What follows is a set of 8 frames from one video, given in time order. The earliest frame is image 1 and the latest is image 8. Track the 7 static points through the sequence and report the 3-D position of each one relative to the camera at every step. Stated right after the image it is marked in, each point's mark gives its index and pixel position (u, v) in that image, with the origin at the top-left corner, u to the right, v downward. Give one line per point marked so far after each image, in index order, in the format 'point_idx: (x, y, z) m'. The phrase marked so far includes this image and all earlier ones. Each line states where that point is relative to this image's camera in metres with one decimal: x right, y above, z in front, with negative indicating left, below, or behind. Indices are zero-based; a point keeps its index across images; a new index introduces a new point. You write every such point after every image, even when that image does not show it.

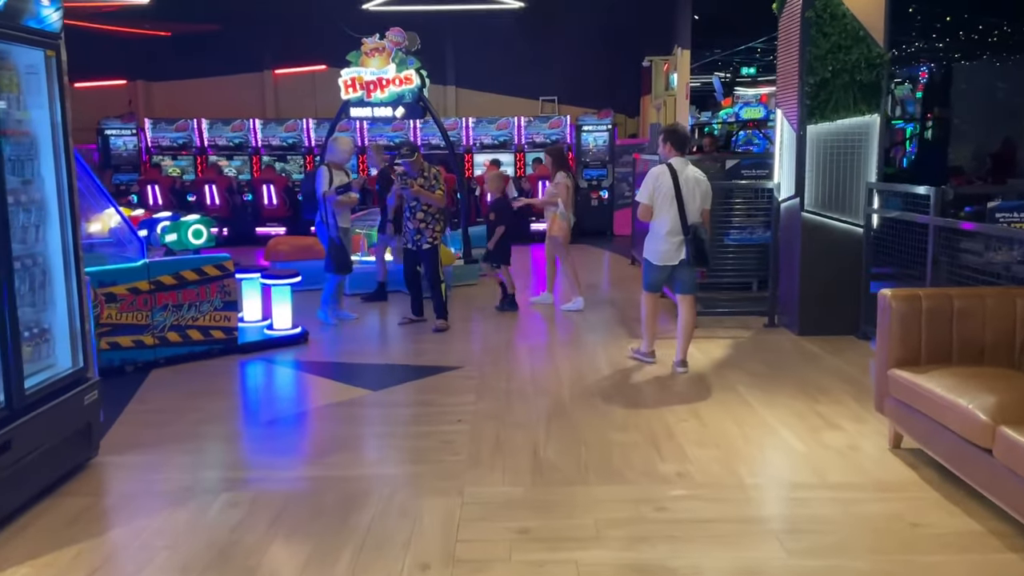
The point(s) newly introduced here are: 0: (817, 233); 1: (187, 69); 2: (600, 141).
0: (+2.2, +0.4, +6.2) m
1: (-5.3, +3.6, +13.7) m
2: (+1.3, +2.2, +12.8) m
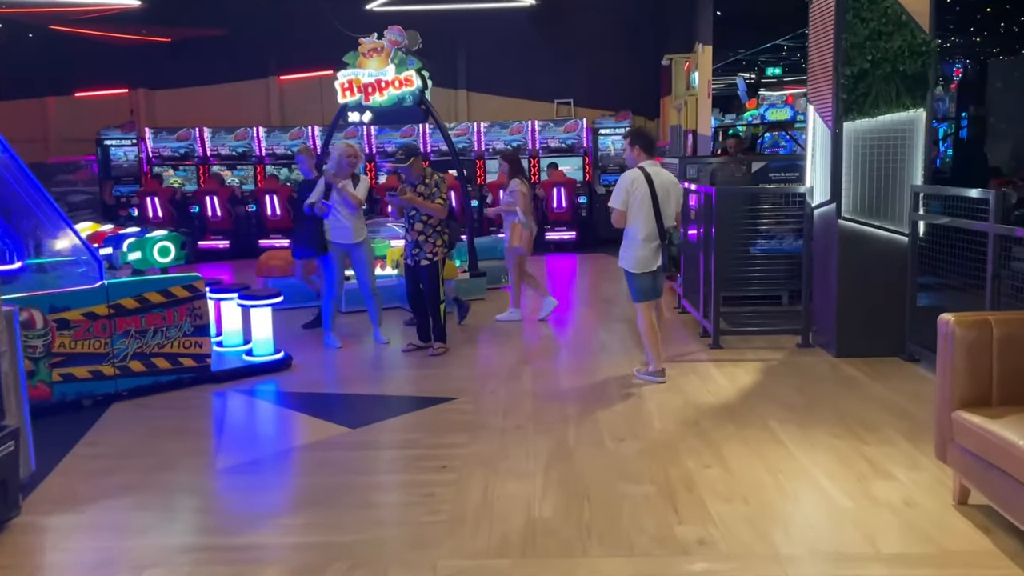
0: (+2.2, +0.3, +5.5) m
1: (-5.1, +3.3, +13.3) m
2: (+1.5, +2.1, +12.1) m
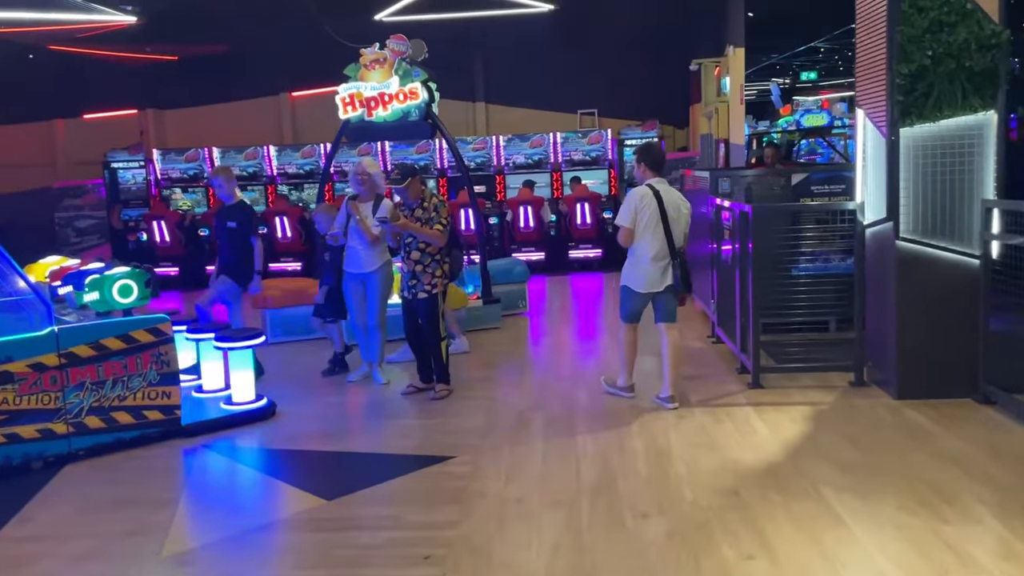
0: (+2.3, +0.1, +4.8) m
1: (-4.8, +2.9, +12.9) m
2: (+1.8, +1.8, +11.4) m
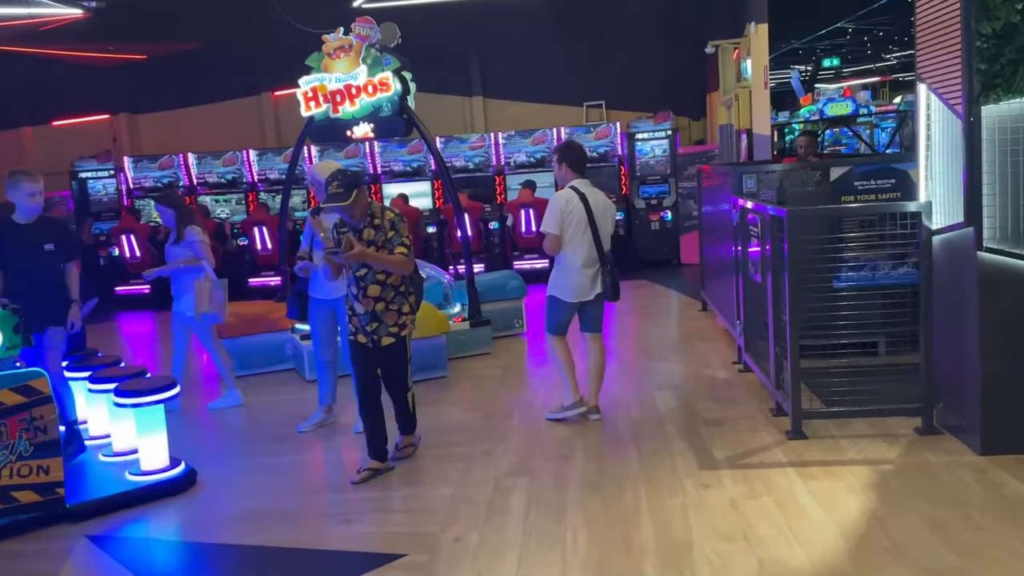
0: (+2.2, 0.0, +3.7) m
1: (-4.8, +2.7, +12.0) m
2: (+1.8, +1.7, +10.4) m
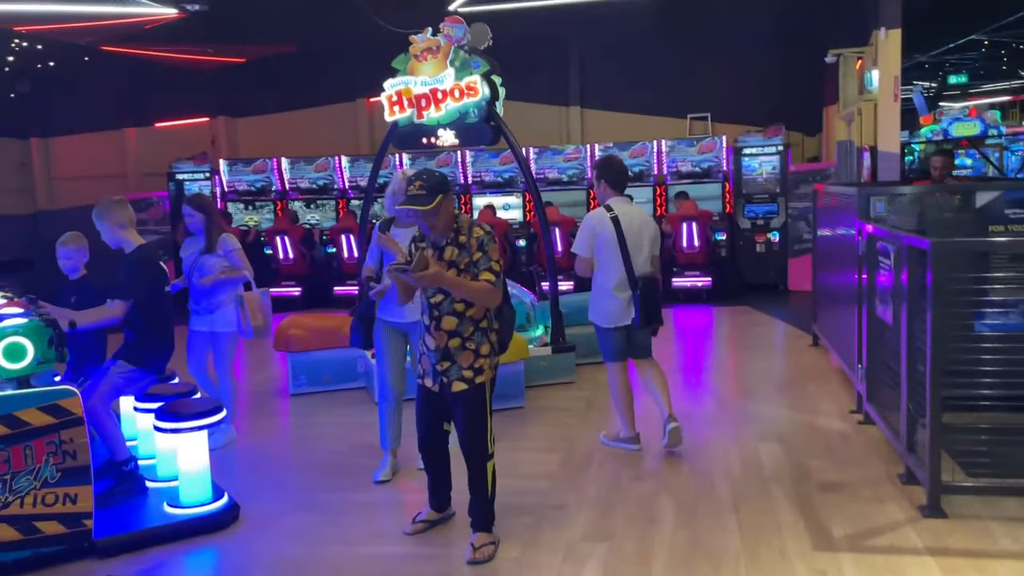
0: (+2.5, -0.2, +2.9) m
1: (-3.4, +2.6, +11.9) m
2: (+2.9, +1.4, +9.6) m
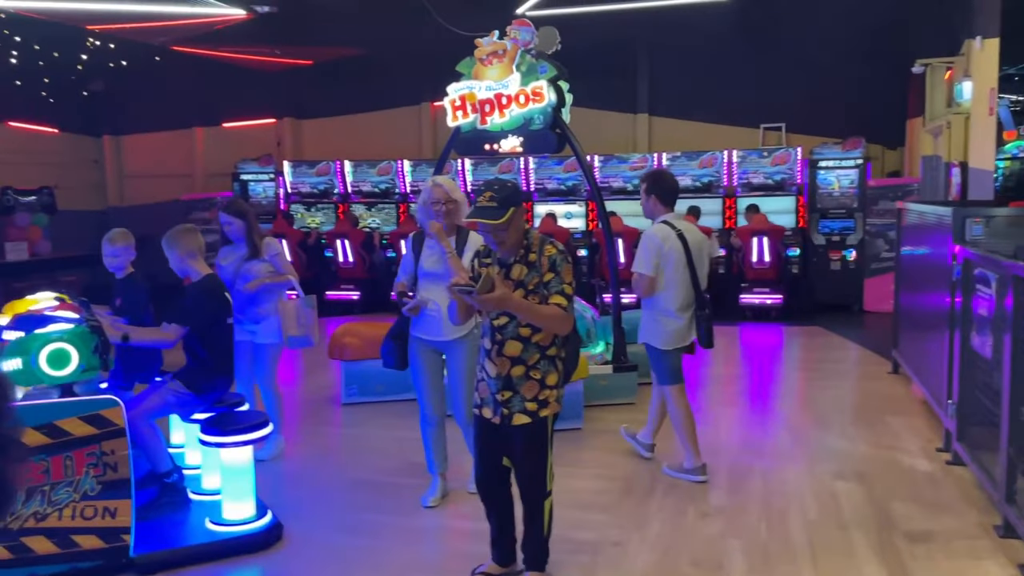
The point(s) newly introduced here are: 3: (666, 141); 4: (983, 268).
0: (+2.6, -0.4, +2.5) m
1: (-2.5, +2.6, +11.9) m
2: (+3.6, +1.2, +9.2) m
3: (+2.0, +1.9, +10.9) m
4: (+2.3, +0.1, +4.0) m
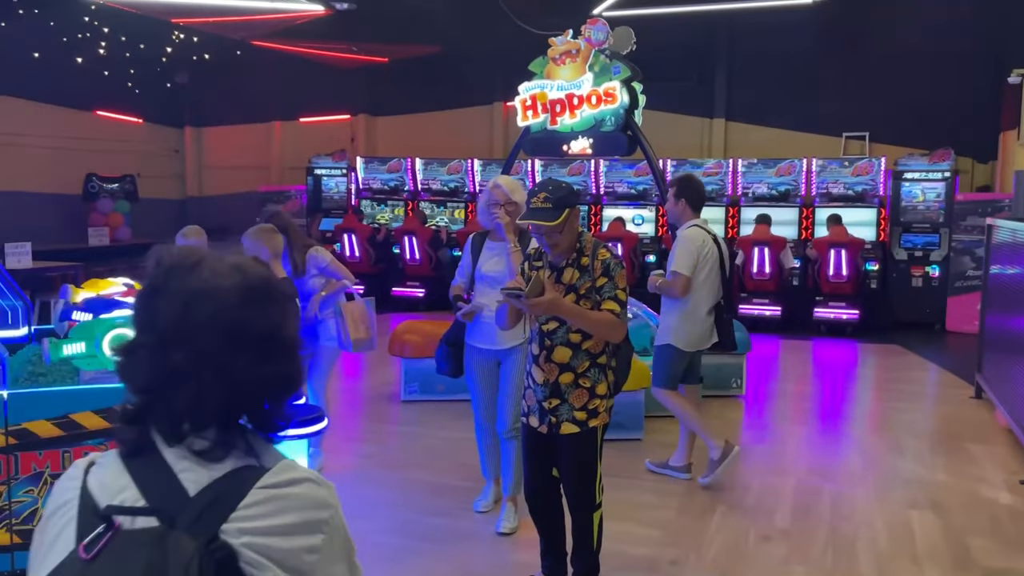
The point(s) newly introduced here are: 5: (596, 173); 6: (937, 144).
0: (+2.8, -0.5, +2.2) m
1: (-1.4, +2.6, +12.0) m
2: (+4.3, +1.0, +8.8) m
3: (+2.9, +1.8, +10.6) m
4: (+2.5, 0.0, +3.8) m
5: (+1.0, +1.3, +9.9) m
6: (+4.9, +1.7, +9.8) m
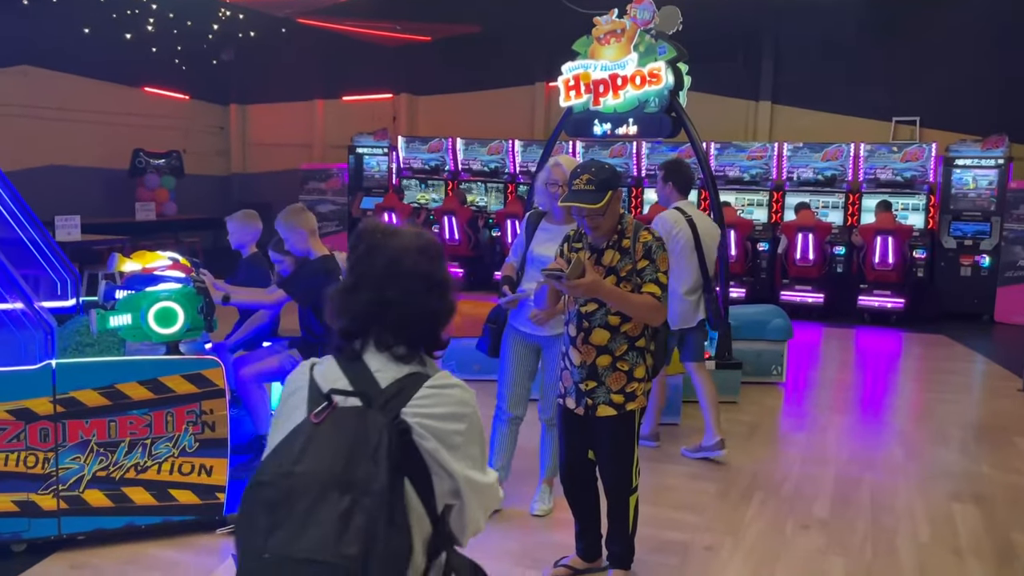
0: (+2.9, -0.5, +2.1) m
1: (-0.8, +2.9, +12.0) m
2: (+4.8, +1.1, +8.5) m
3: (+3.4, +1.9, +10.4) m
4: (+2.7, 0.0, +3.6) m
5: (+1.5, +1.5, +9.8) m
6: (+5.4, +1.8, +9.5) m
